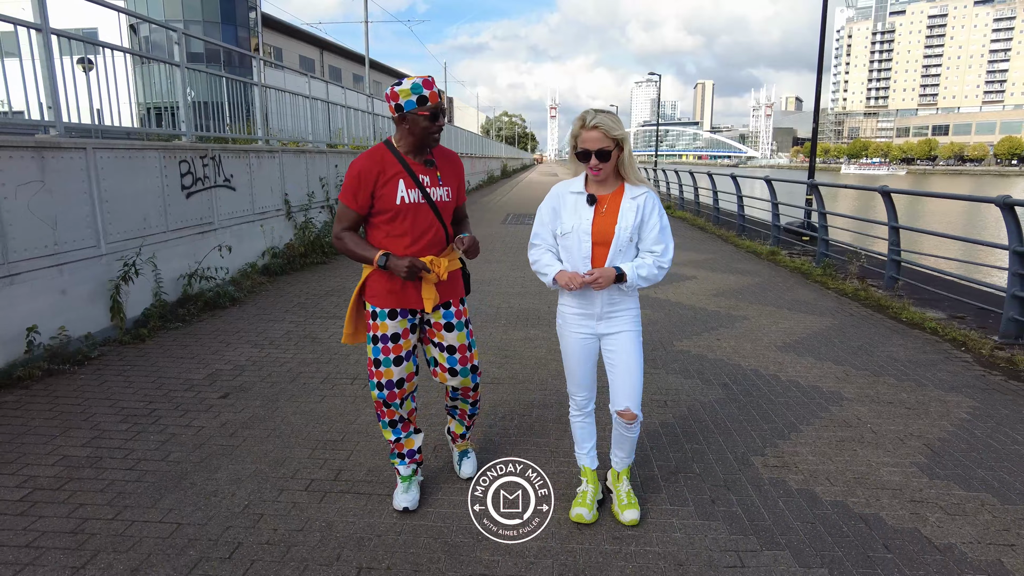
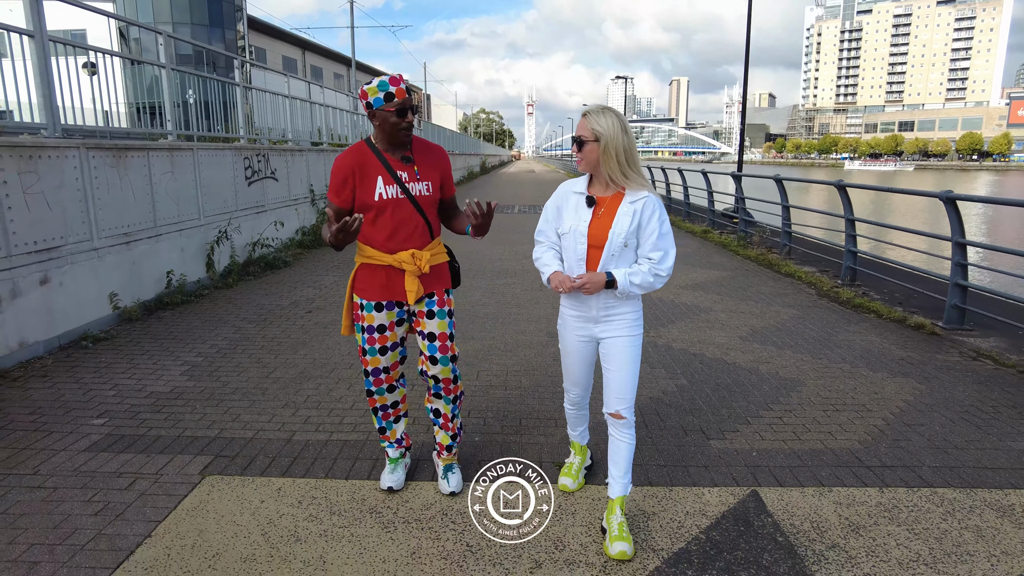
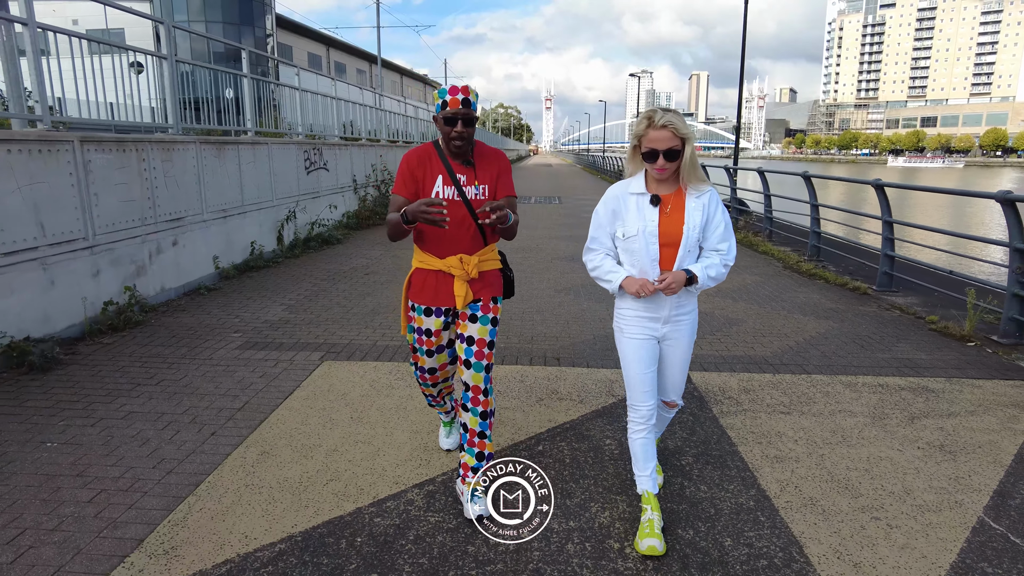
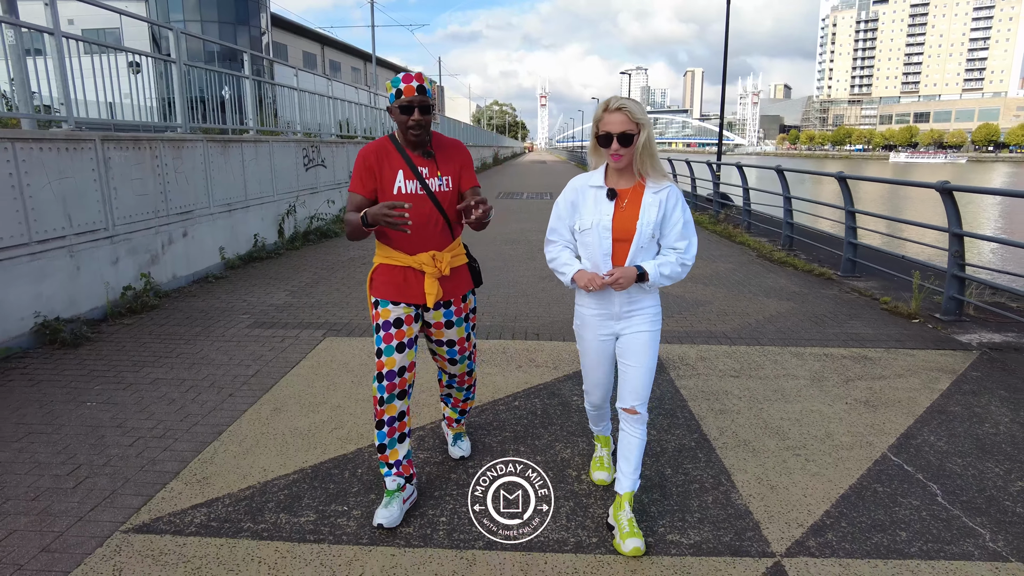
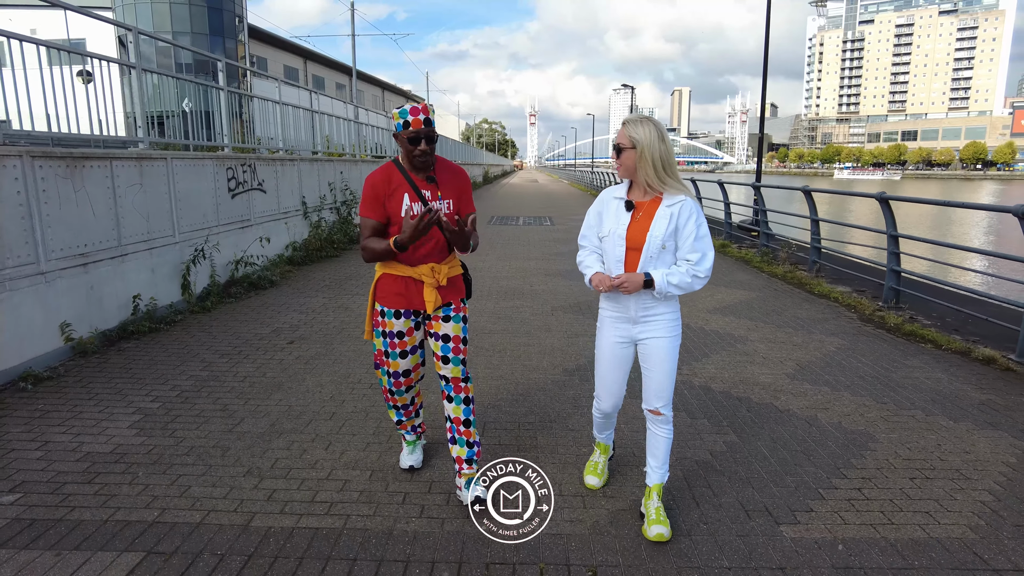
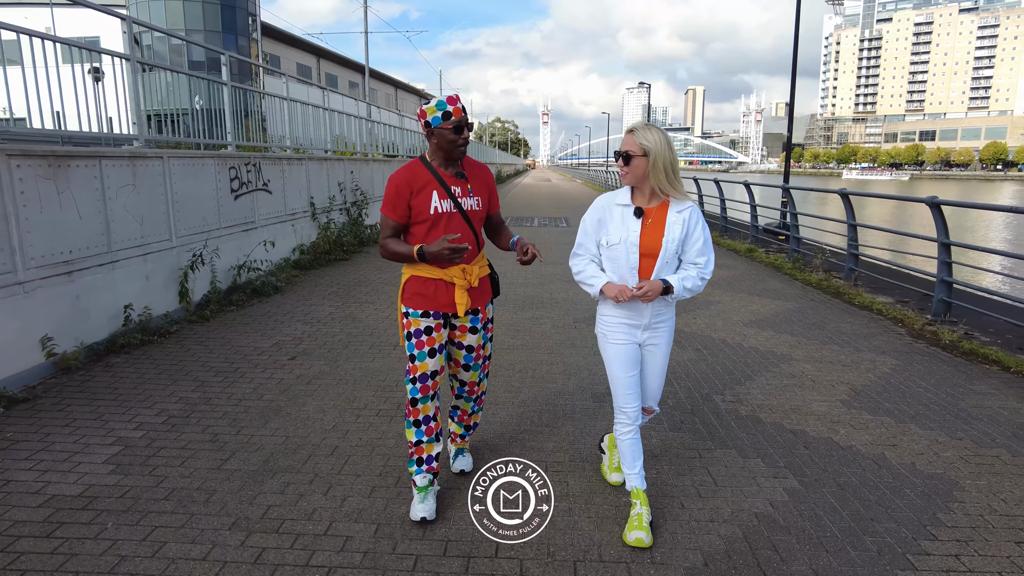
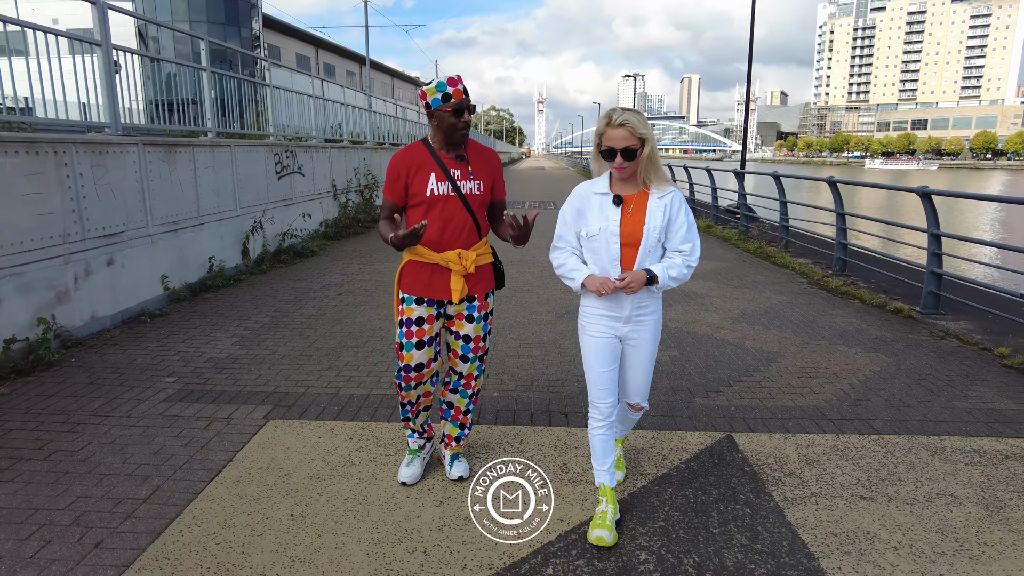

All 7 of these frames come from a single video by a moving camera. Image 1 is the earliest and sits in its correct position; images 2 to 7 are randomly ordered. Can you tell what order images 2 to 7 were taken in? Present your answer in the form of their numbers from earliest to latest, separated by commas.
6, 5, 2, 7, 3, 4
